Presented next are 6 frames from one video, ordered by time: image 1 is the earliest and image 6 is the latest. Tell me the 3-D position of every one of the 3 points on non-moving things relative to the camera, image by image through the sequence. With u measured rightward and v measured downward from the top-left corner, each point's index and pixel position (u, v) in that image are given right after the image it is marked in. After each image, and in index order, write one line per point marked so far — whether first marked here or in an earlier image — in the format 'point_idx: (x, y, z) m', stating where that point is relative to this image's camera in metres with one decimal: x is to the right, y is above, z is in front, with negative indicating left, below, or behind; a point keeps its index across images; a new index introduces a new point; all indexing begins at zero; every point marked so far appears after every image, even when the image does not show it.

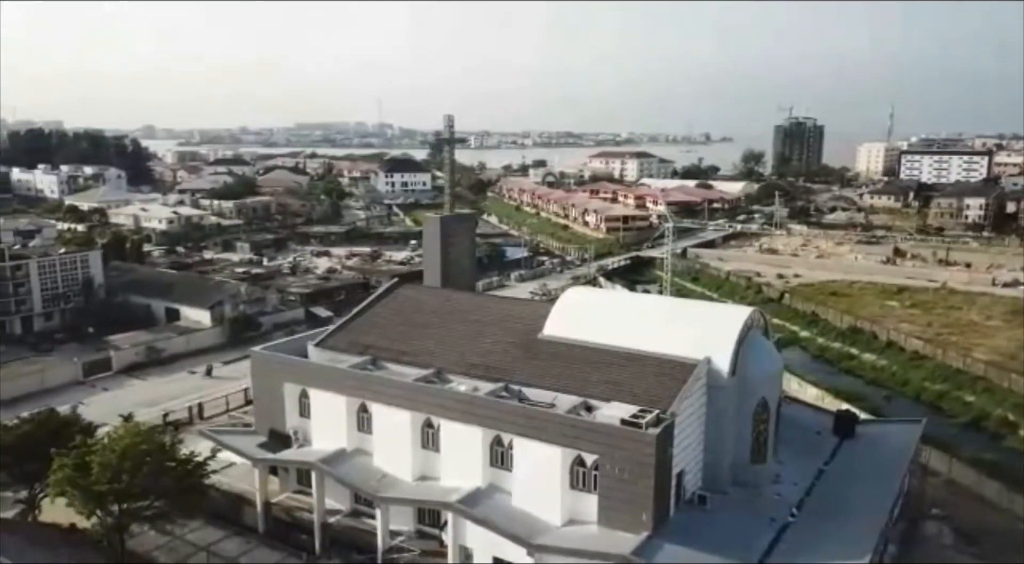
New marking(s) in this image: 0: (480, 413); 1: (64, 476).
0: (-0.7, -2.9, +17.2) m
1: (-10.5, -4.5, +18.1) m
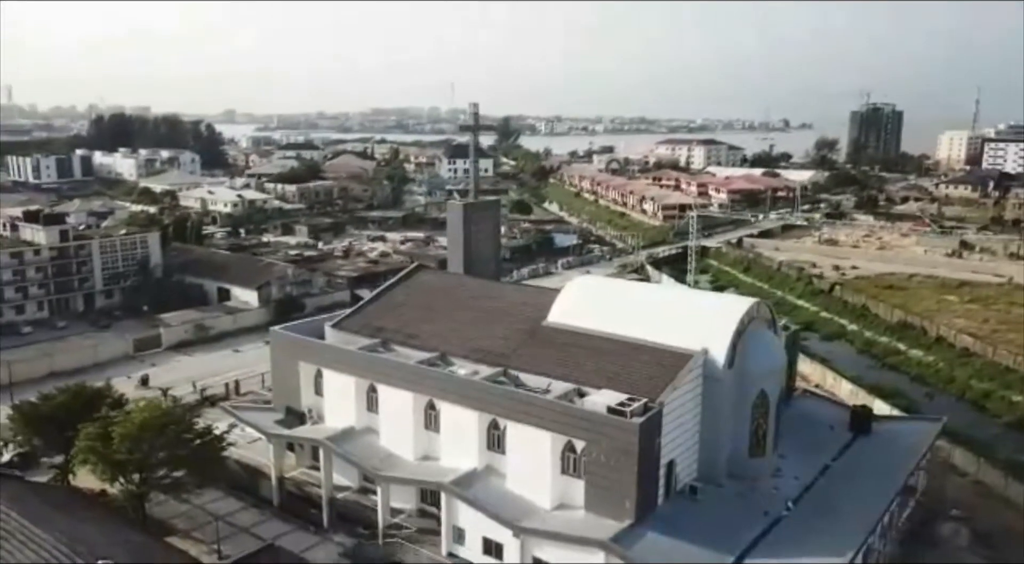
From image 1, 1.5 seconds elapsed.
0: (-0.8, -2.6, +17.5) m
1: (-10.5, -4.0, +19.2) m
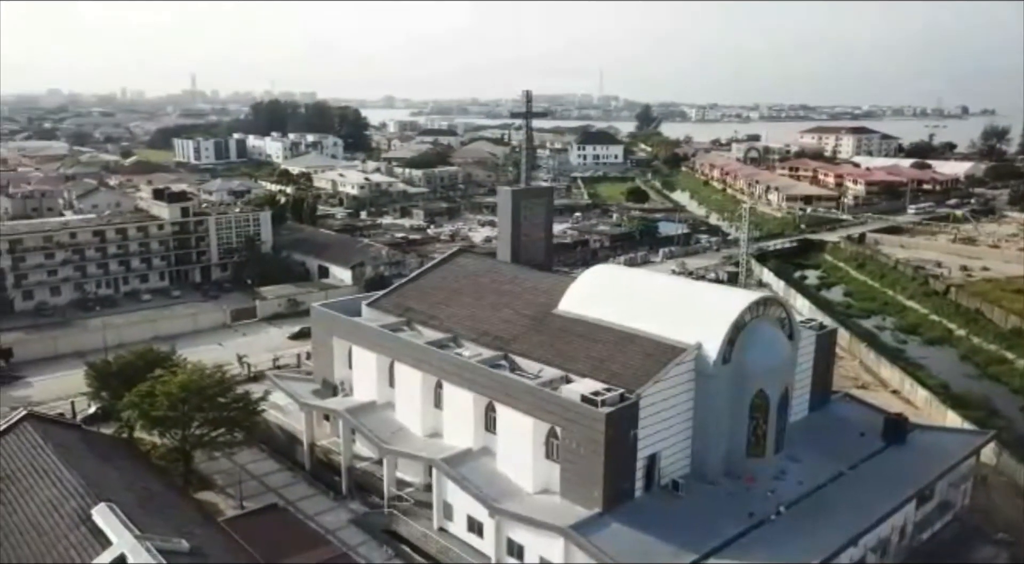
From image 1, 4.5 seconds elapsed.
0: (-0.9, -2.2, +17.9) m
1: (-10.2, -3.2, +21.1) m
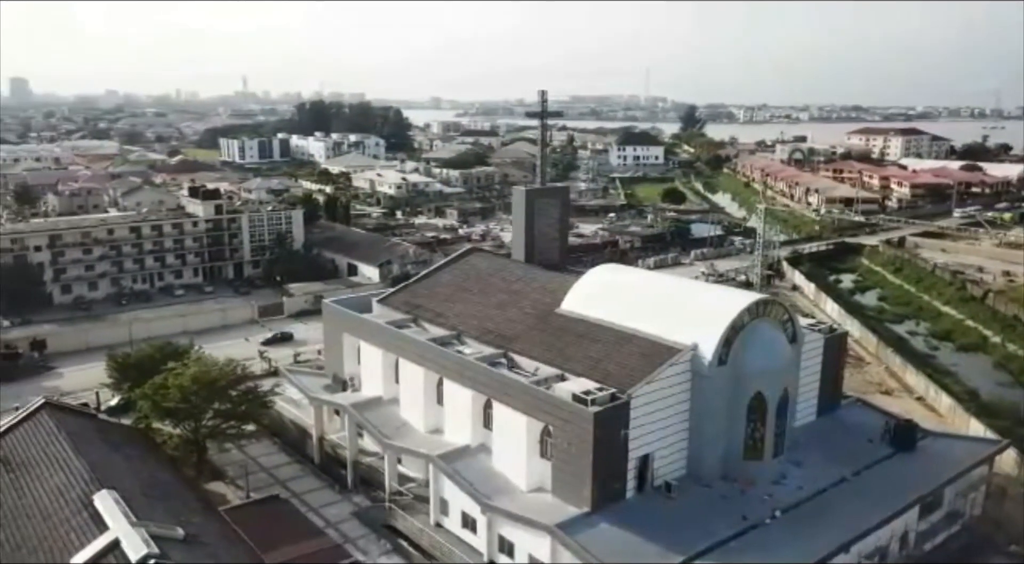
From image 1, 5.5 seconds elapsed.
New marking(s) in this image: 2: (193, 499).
0: (-0.9, -2.2, +18.0) m
1: (-10.1, -3.1, +21.7) m
2: (-7.1, -4.9, +17.4) m
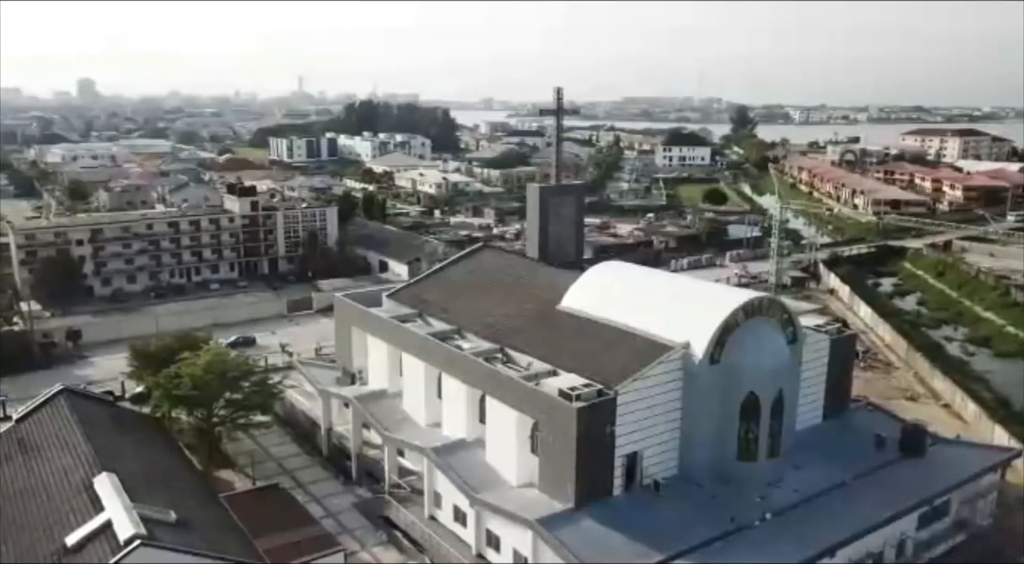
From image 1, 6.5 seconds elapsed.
0: (-1.0, -2.1, +18.2) m
1: (-10.0, -2.8, +22.3) m
2: (-7.3, -4.7, +17.9) m
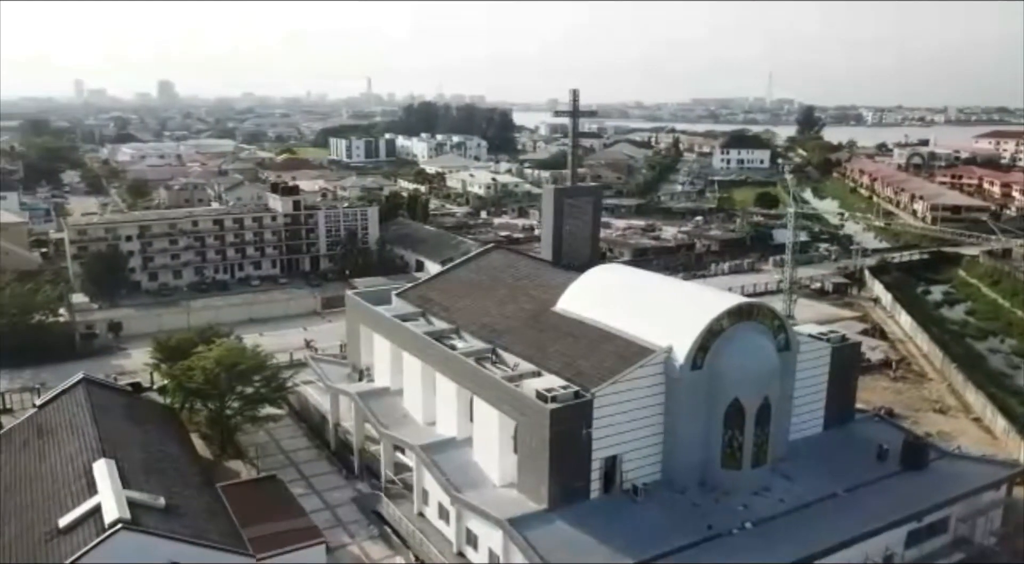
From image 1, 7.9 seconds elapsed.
0: (-1.2, -2.1, +18.4) m
1: (-9.9, -2.7, +23.2) m
2: (-7.5, -4.6, +18.6) m
